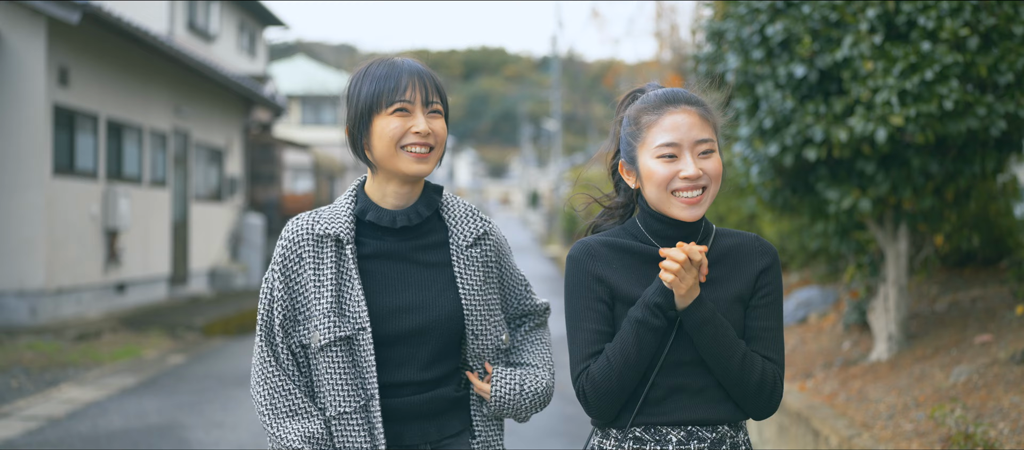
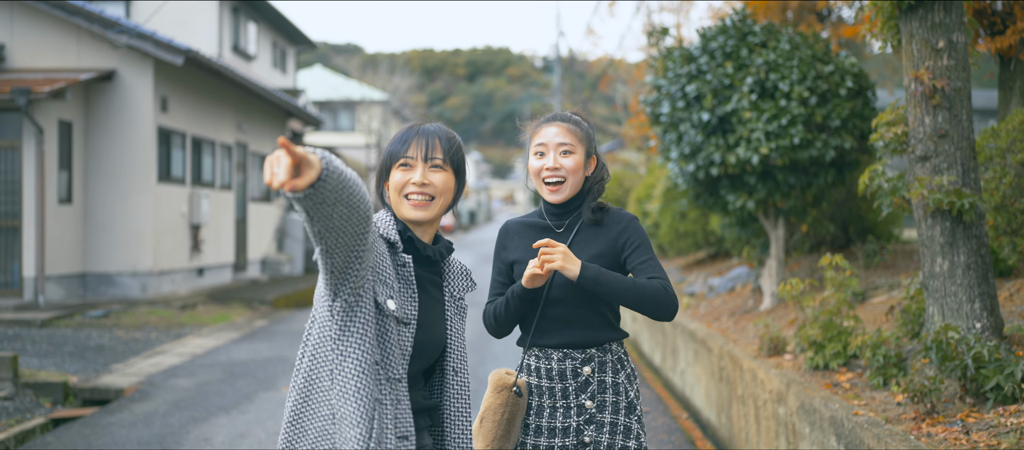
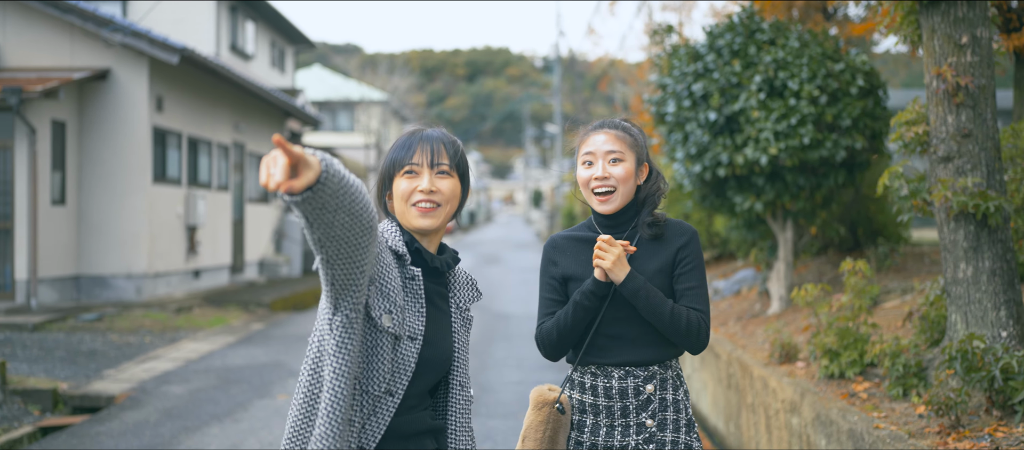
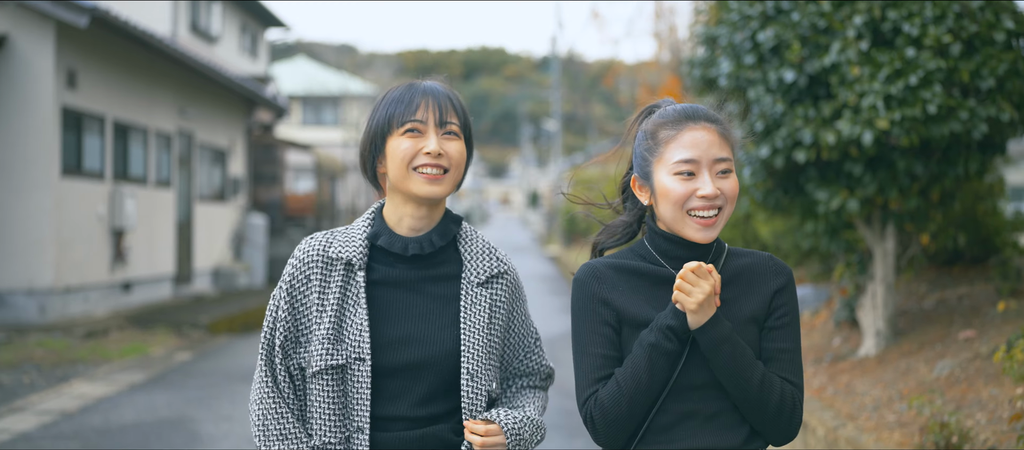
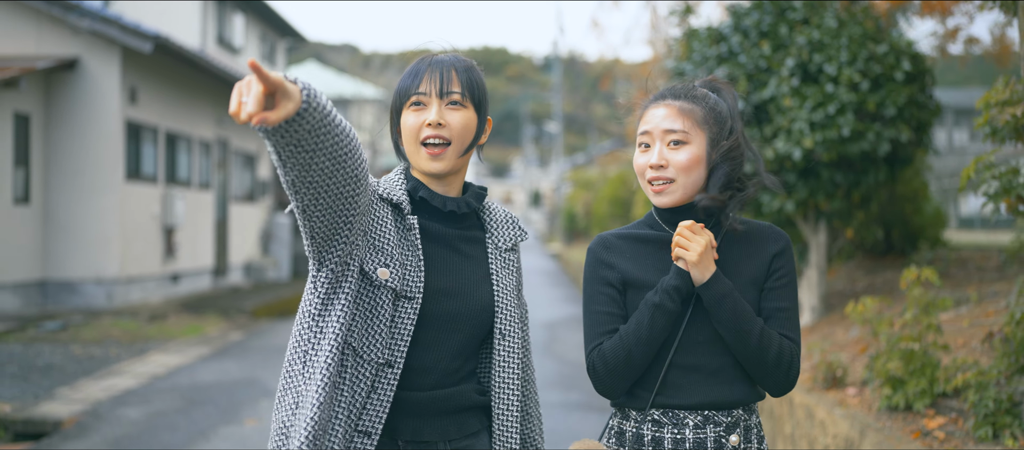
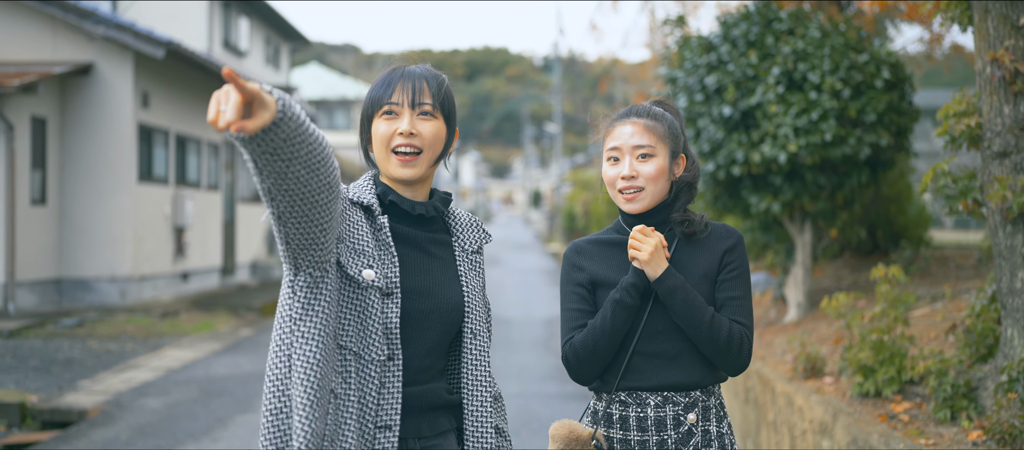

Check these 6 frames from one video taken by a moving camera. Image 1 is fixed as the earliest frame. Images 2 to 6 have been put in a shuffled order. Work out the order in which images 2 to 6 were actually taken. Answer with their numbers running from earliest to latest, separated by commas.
4, 5, 6, 3, 2
